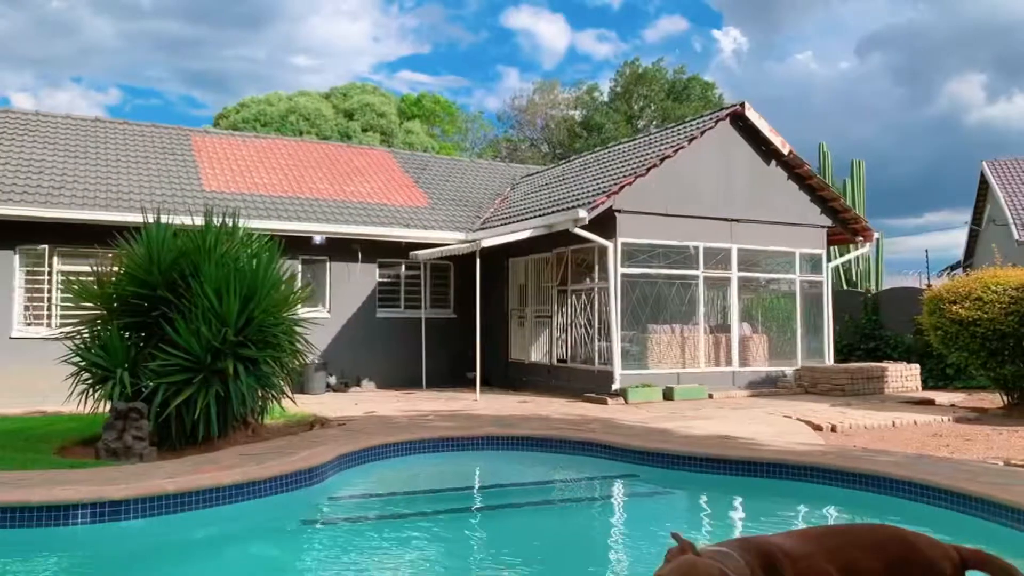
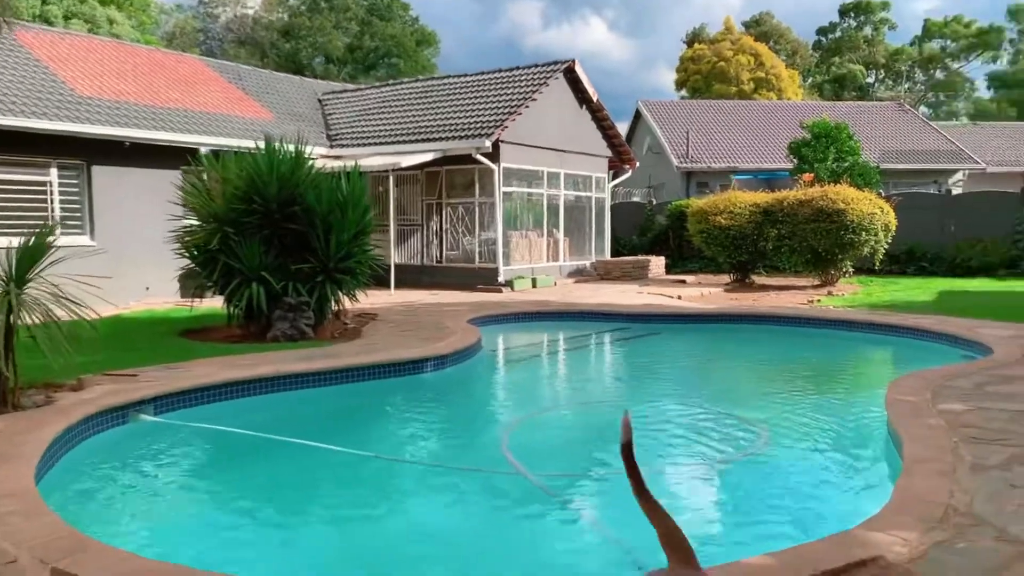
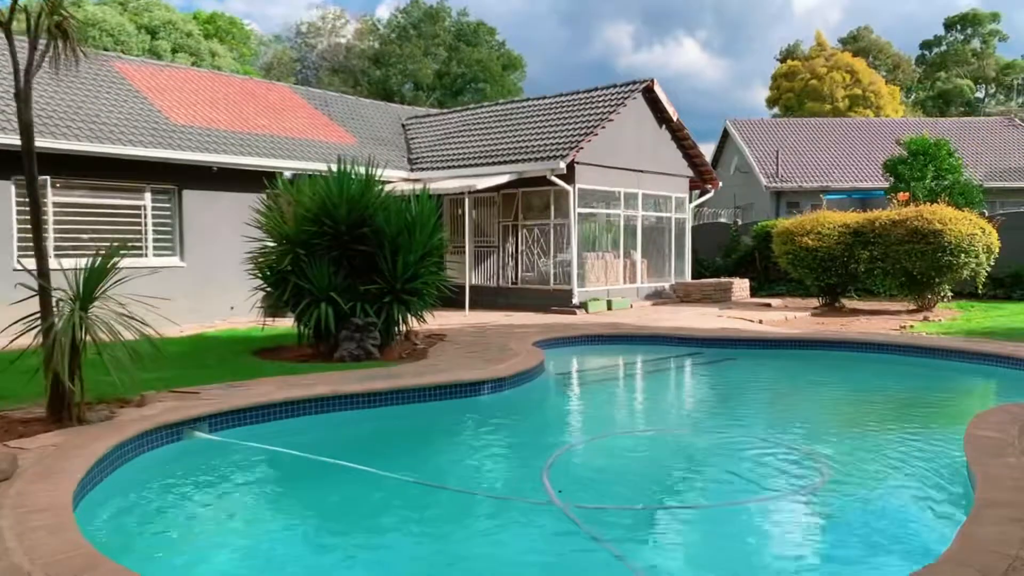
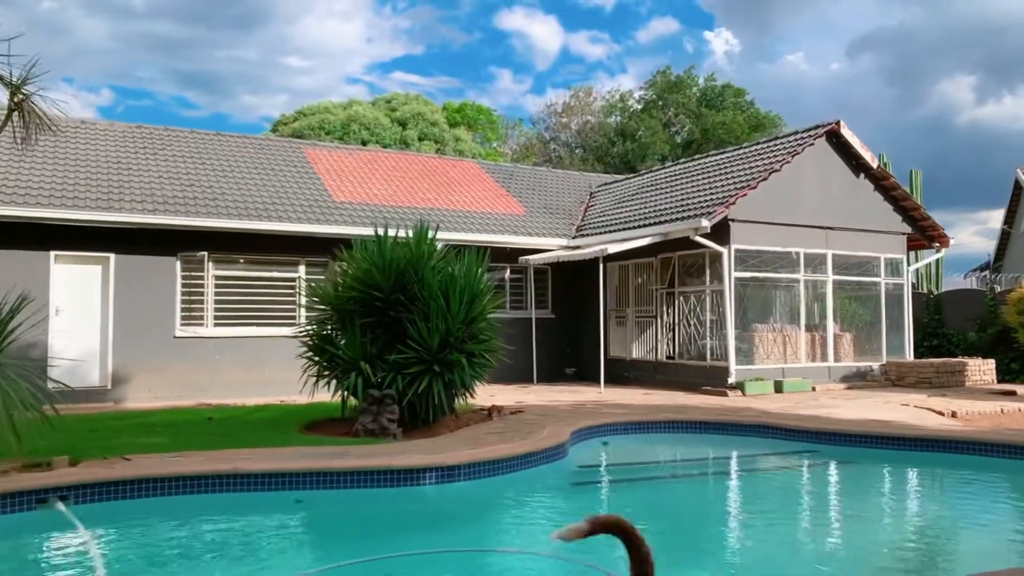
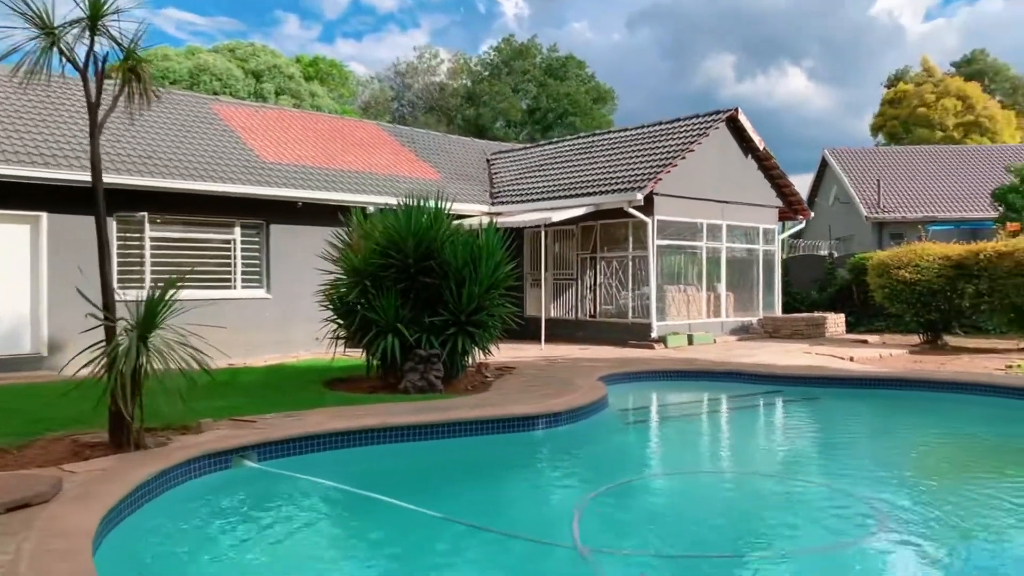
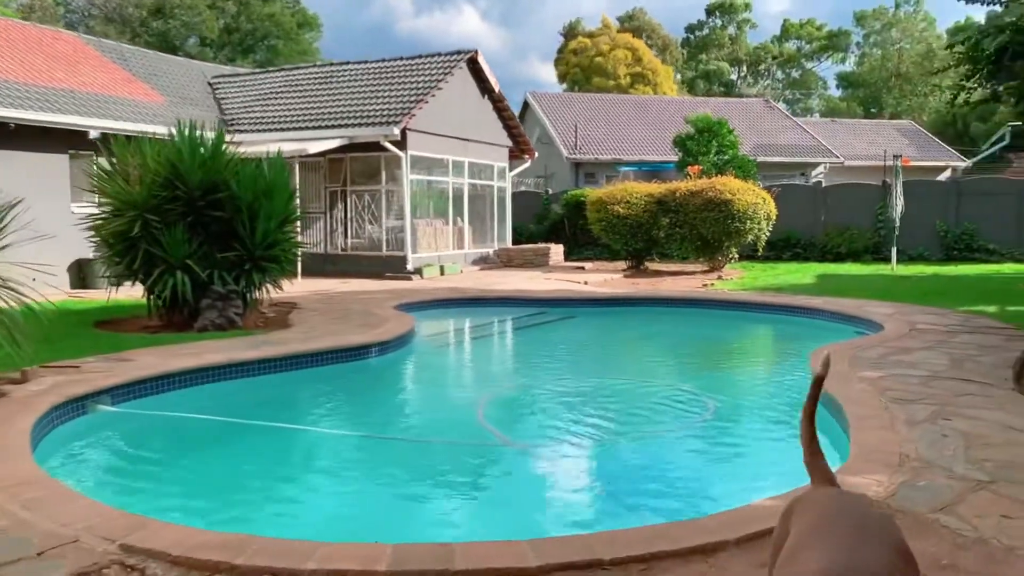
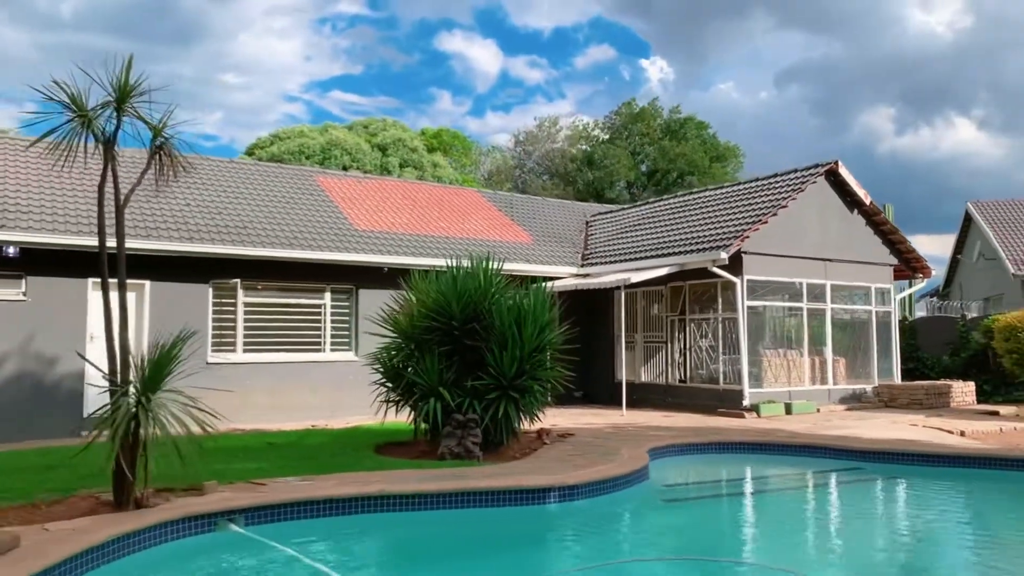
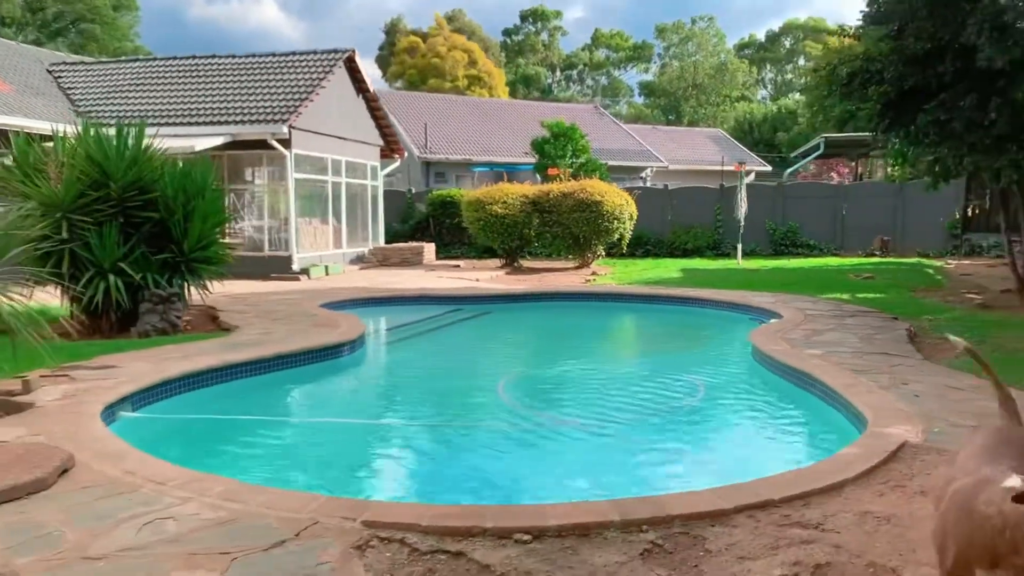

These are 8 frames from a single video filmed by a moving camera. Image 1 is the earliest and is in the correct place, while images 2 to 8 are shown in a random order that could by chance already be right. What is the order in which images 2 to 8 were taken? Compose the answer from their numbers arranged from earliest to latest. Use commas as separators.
4, 7, 5, 3, 2, 6, 8
